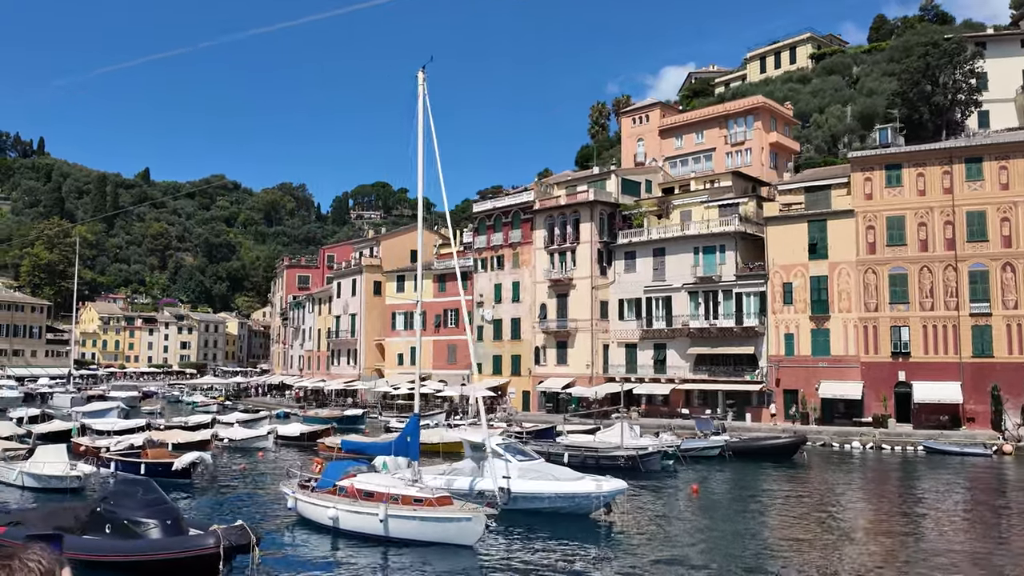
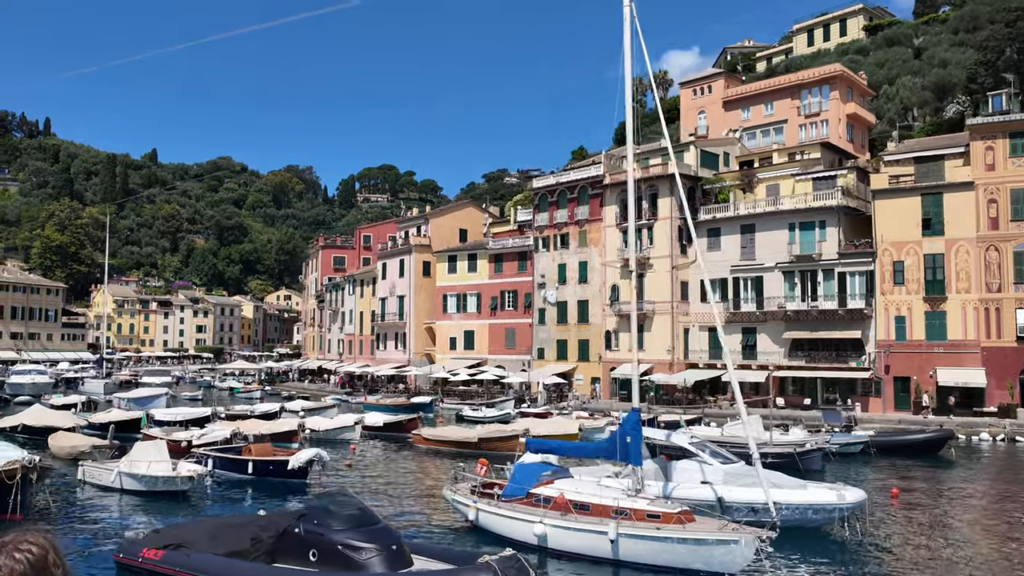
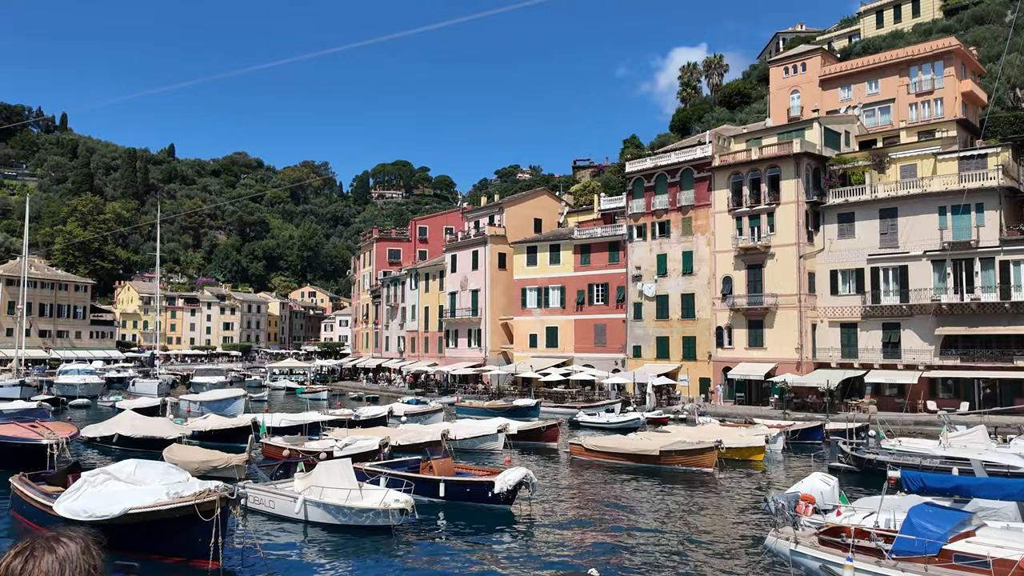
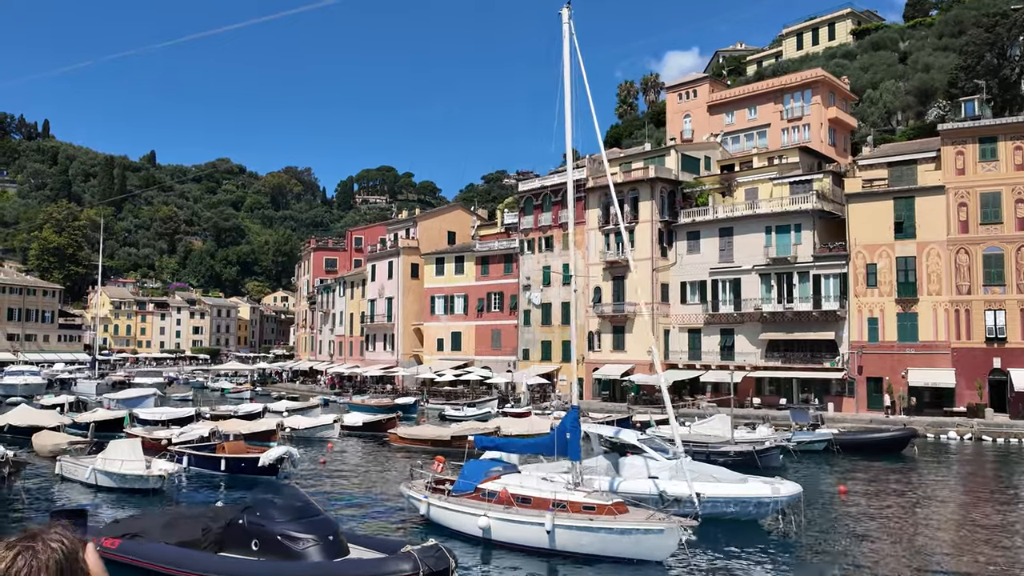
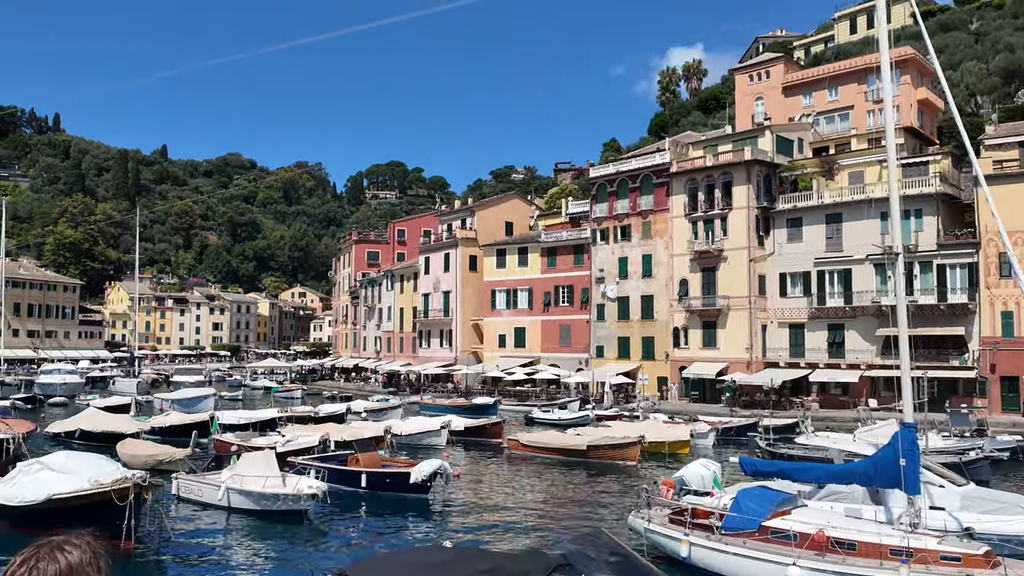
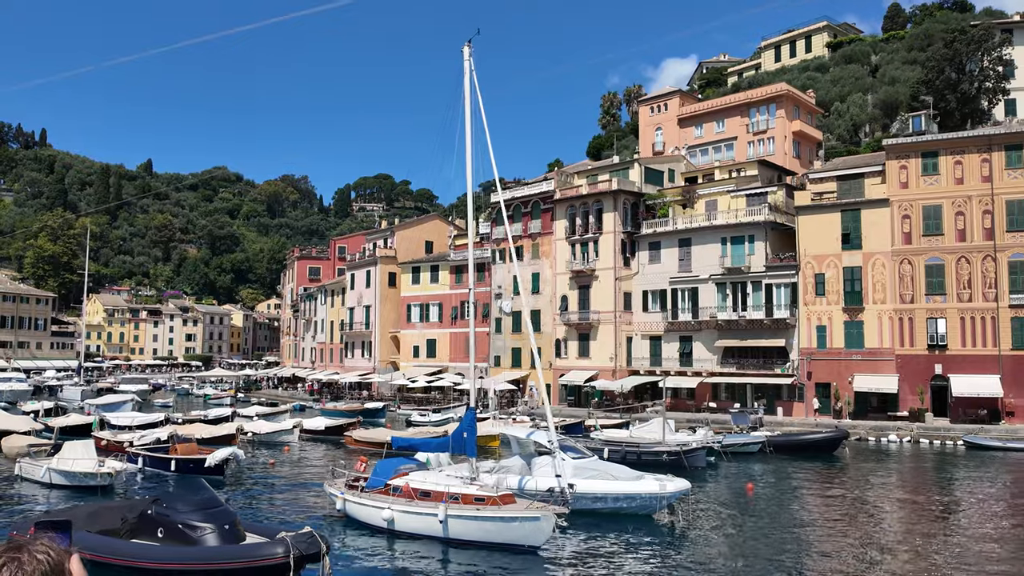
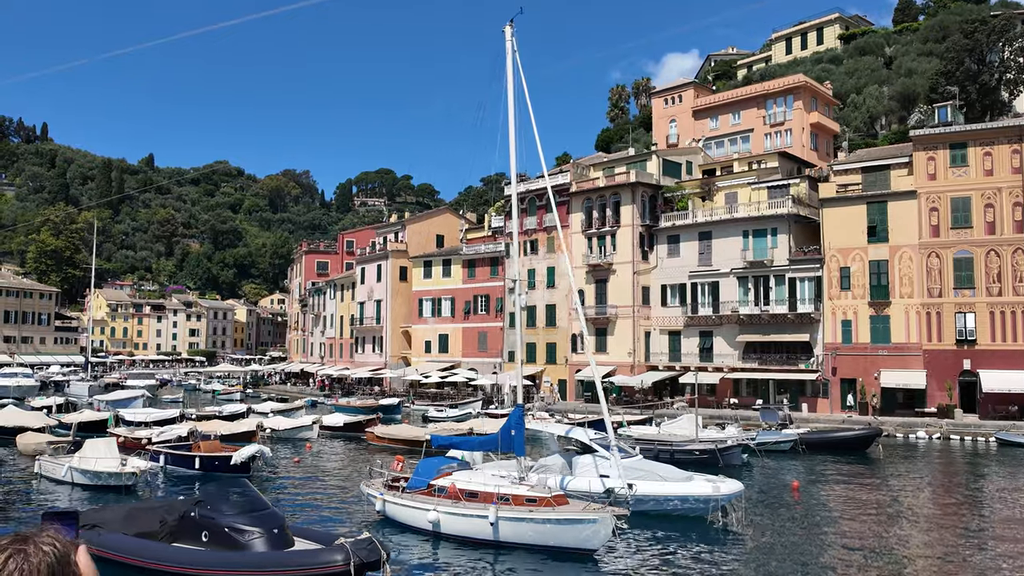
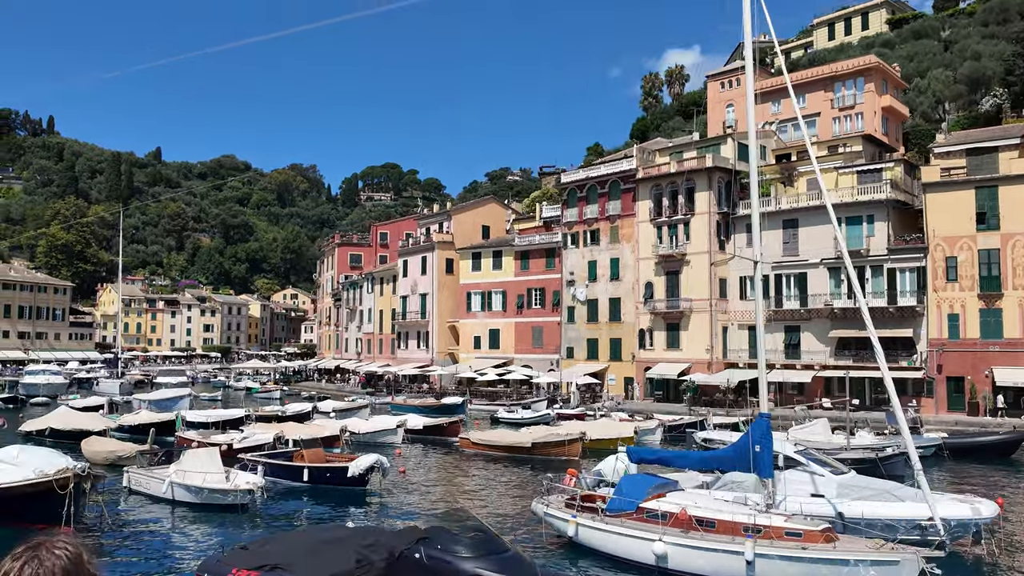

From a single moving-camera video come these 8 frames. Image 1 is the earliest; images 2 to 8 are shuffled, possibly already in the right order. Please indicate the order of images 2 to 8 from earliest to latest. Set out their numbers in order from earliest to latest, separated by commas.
6, 7, 4, 2, 8, 5, 3
